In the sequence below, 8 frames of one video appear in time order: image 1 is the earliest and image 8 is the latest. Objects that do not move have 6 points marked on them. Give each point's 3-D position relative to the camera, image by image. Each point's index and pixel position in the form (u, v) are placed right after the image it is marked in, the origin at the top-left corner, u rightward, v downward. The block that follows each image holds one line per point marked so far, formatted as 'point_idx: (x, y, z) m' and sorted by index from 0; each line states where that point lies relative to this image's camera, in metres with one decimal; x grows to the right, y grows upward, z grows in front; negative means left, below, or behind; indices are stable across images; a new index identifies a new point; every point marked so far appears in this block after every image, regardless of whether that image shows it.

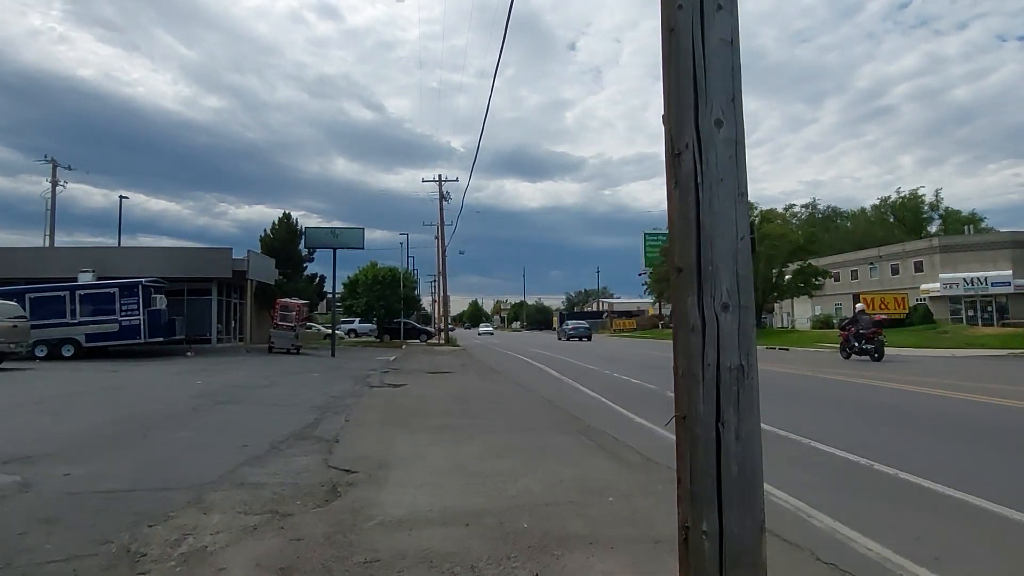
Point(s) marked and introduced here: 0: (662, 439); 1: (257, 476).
0: (+2.1, -2.1, +10.3) m
1: (-2.8, -2.0, +8.1) m
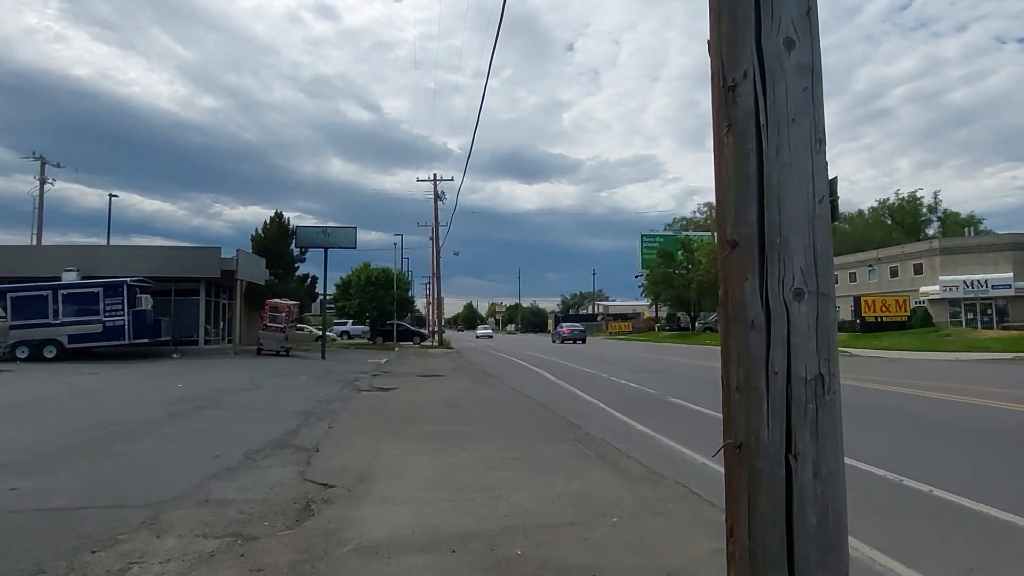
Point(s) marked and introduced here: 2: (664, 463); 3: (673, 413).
0: (+2.0, -2.1, +9.6) m
1: (-2.8, -2.0, +7.4) m
2: (+1.7, -2.0, +8.5) m
3: (+3.1, -2.5, +14.8) m
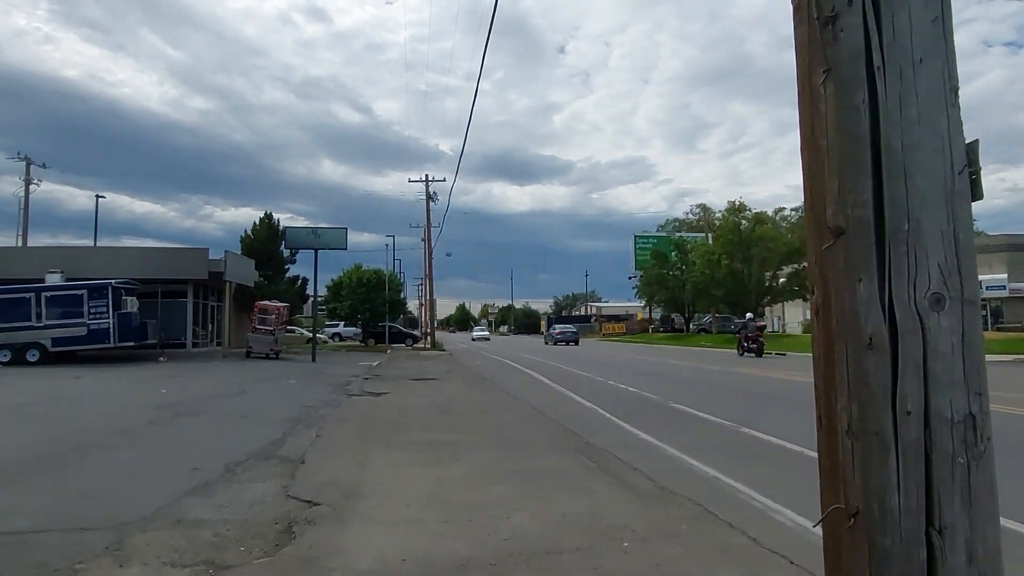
0: (+2.0, -2.1, +9.1) m
1: (-2.8, -2.0, +6.8) m
2: (+1.7, -2.0, +8.0) m
3: (+3.0, -2.5, +14.3) m
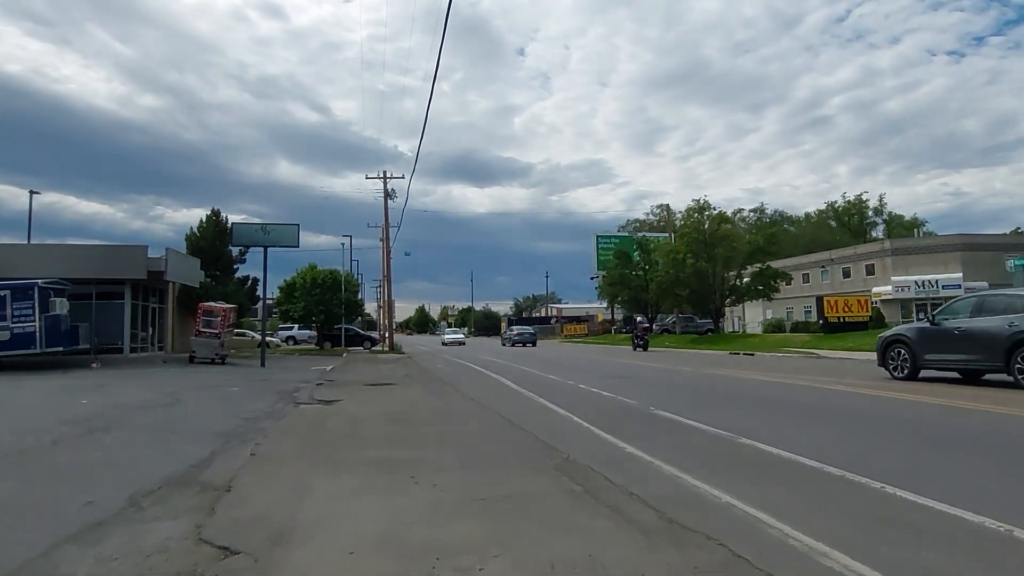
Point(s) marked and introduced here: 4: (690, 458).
0: (+1.7, -2.0, +7.8) m
1: (-3.0, -1.9, +5.2) m
2: (+1.4, -1.9, +6.6) m
3: (+2.5, -2.4, +13.0) m
4: (+2.5, -2.3, +10.6) m
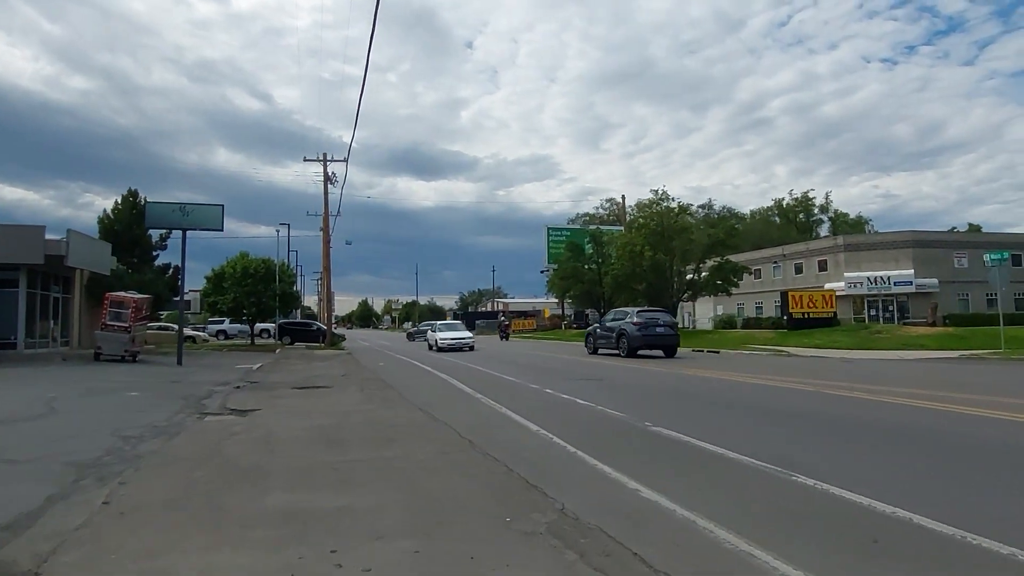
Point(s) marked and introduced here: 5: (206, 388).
0: (+1.5, -1.8, +5.1) m
1: (-3.0, -1.7, +2.3) m
2: (+1.4, -1.7, +4.0) m
3: (+1.9, -2.2, +10.4) m
4: (+2.1, -2.1, +8.0) m
5: (-7.4, -2.4, +18.2) m
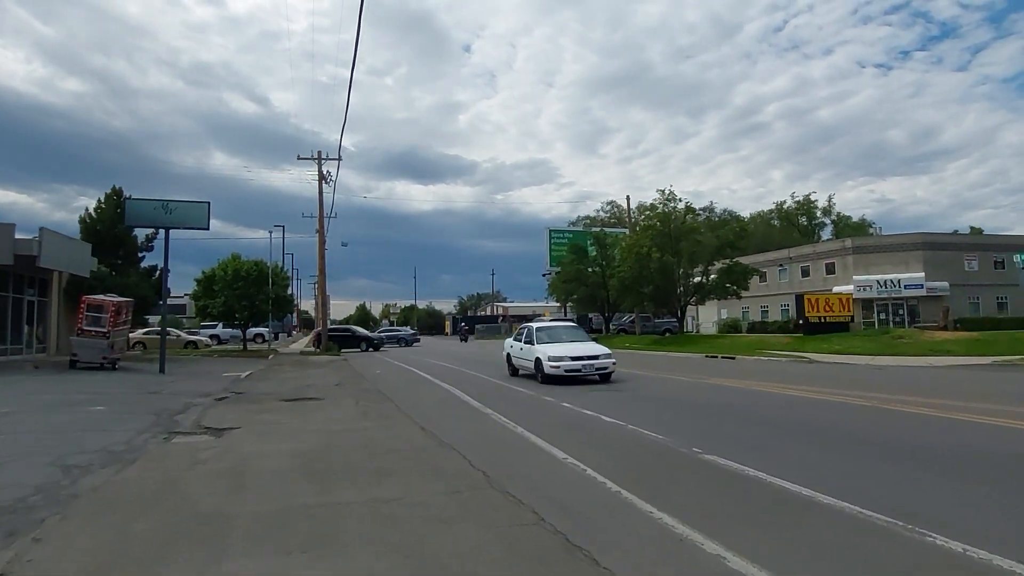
0: (+1.8, -1.8, +3.4) m
1: (-2.7, -1.7, +0.5) m
2: (+1.6, -1.7, +2.2) m
3: (+2.2, -2.2, +8.6) m
4: (+2.4, -2.1, +6.2) m
5: (-7.2, -2.5, +16.4) m
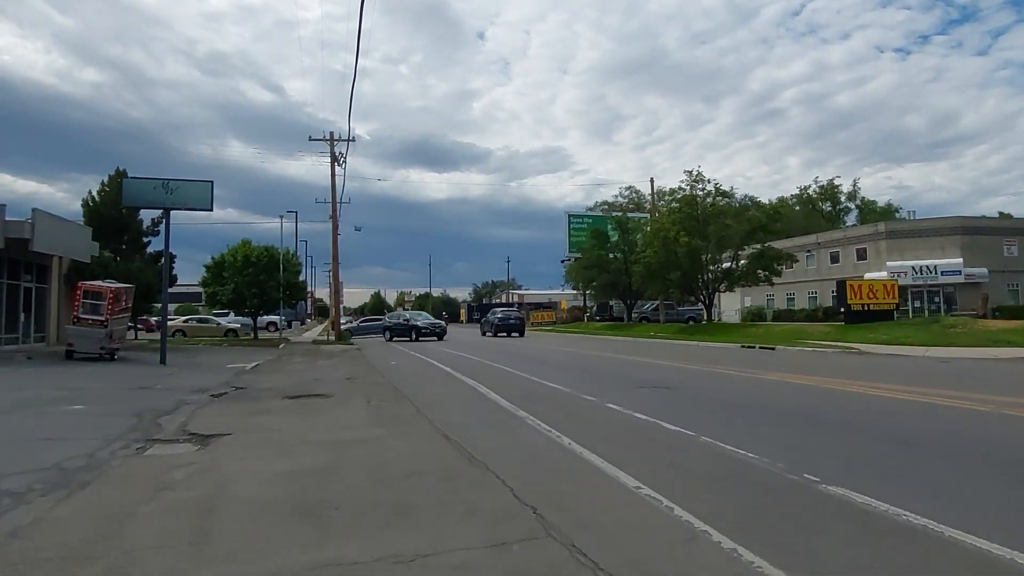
0: (+2.1, -1.6, +1.4) m
1: (-2.4, -1.6, -1.4) m
2: (+2.0, -1.6, +0.2) m
3: (+2.6, -2.0, +6.7) m
4: (+2.8, -1.9, +4.3) m
5: (-6.6, -2.1, +14.7) m
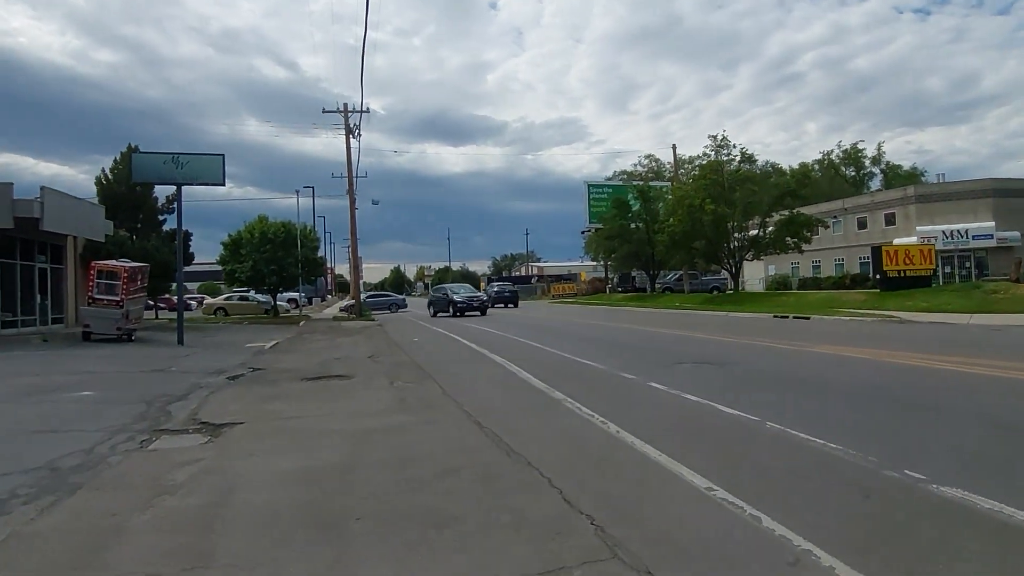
0: (+2.4, -1.6, +0.5) m
1: (-2.2, -1.7, -2.2) m
2: (+2.2, -1.5, -0.7) m
3: (+3.0, -1.7, +5.8) m
4: (+3.1, -1.7, +3.4) m
5: (-6.0, -1.7, +14.0) m
